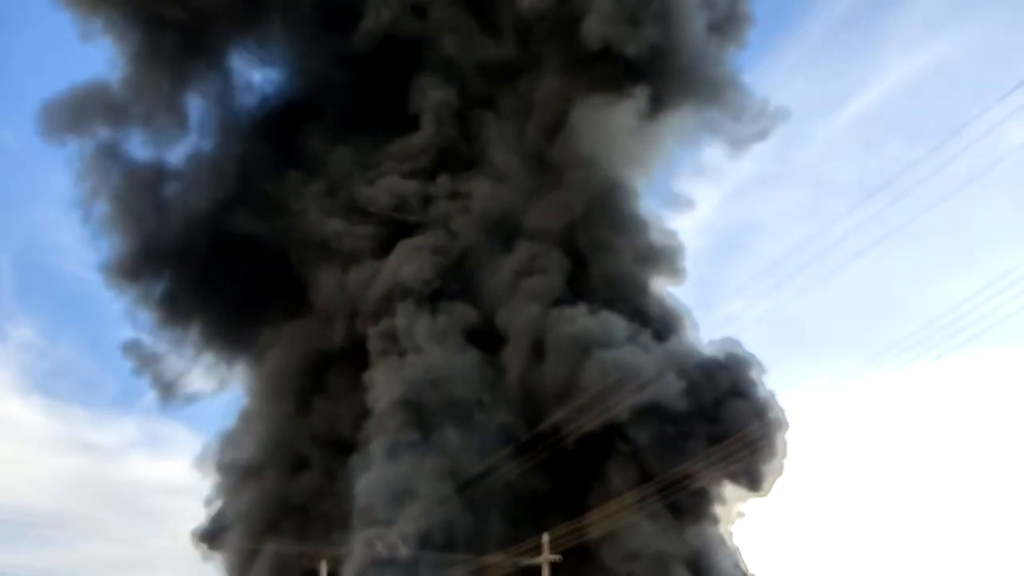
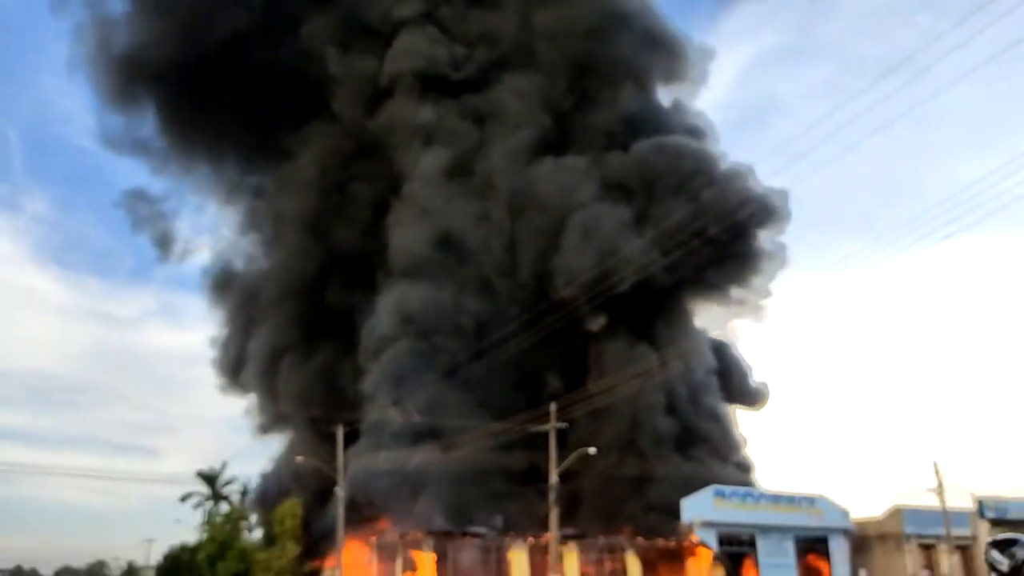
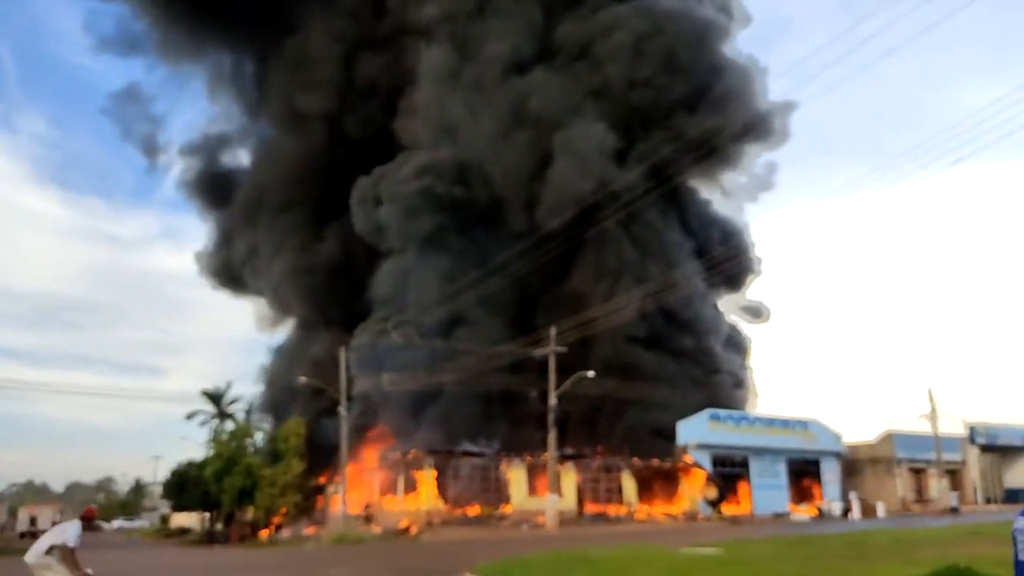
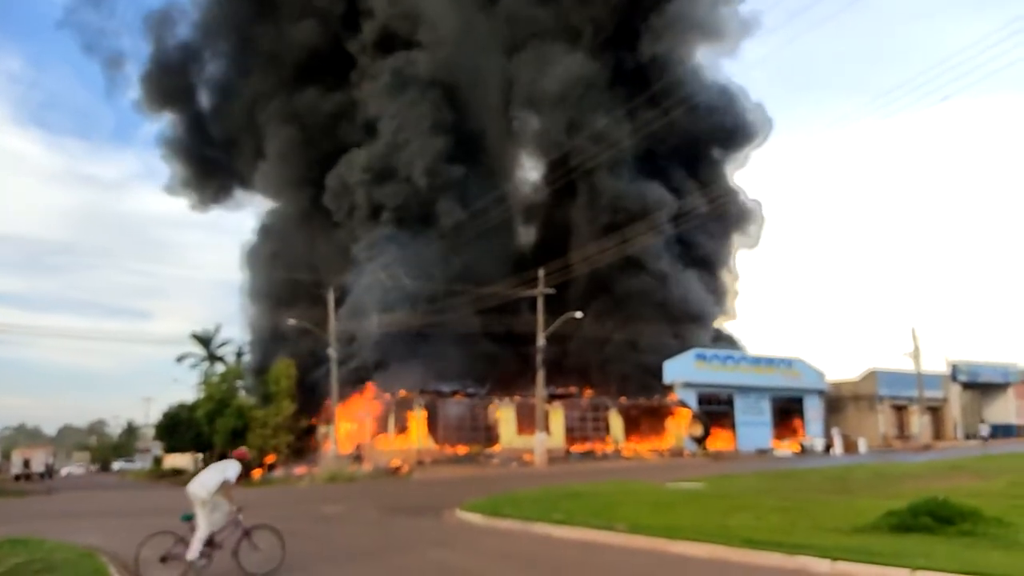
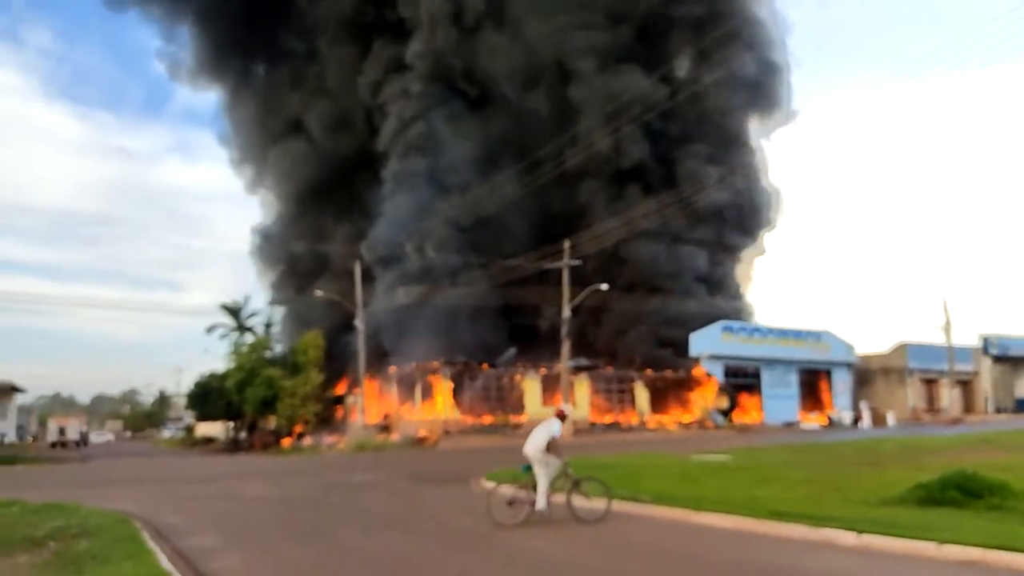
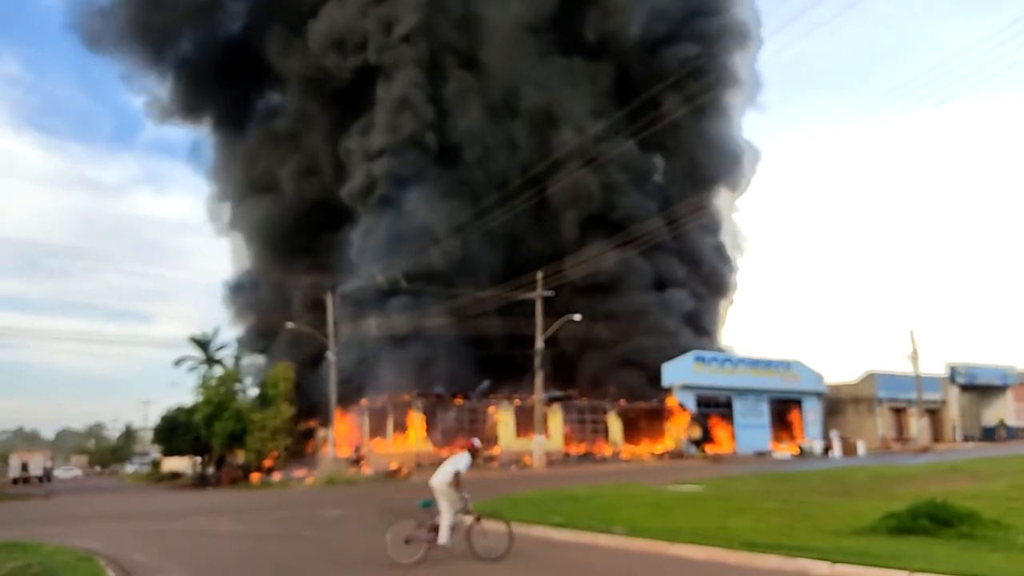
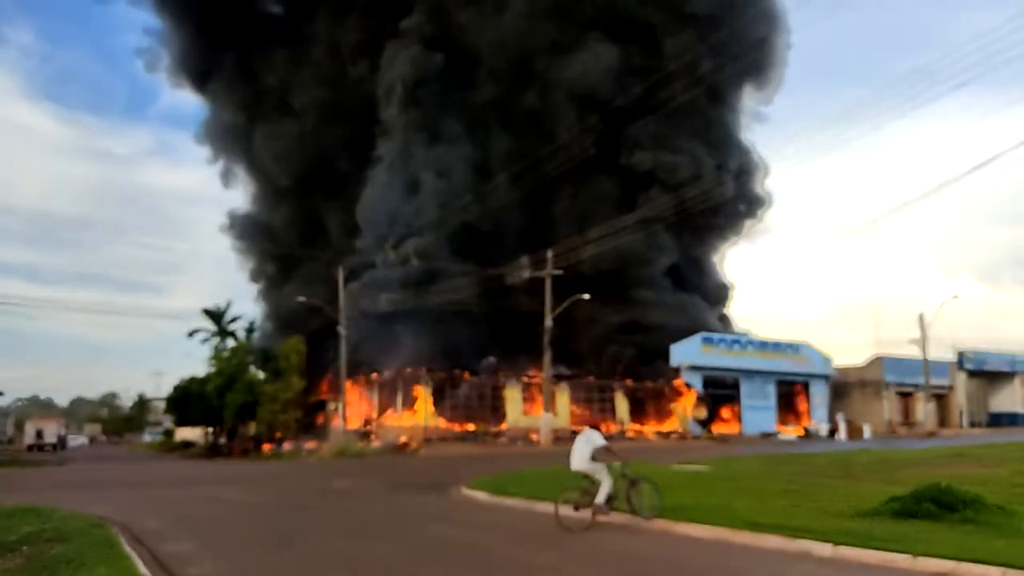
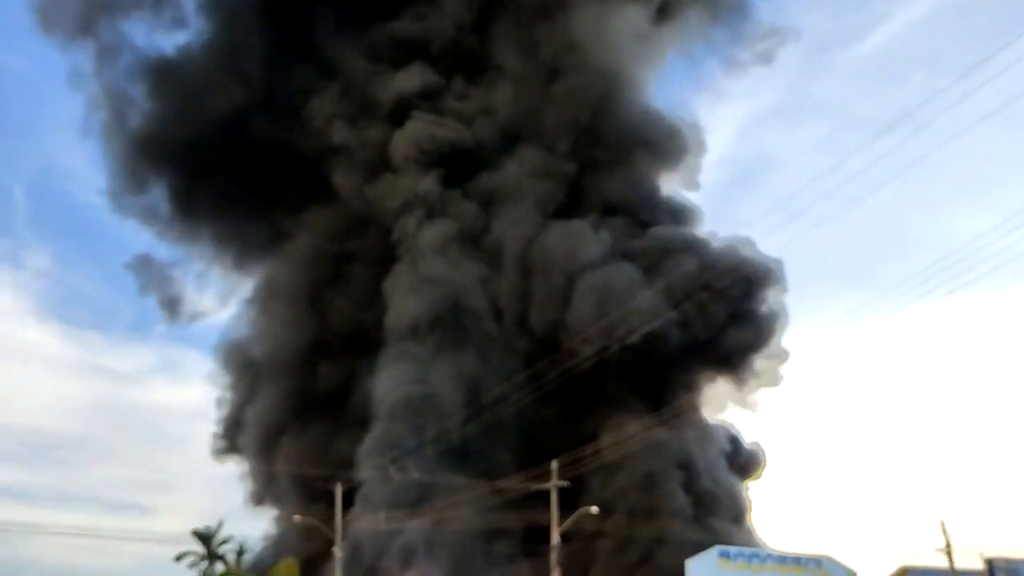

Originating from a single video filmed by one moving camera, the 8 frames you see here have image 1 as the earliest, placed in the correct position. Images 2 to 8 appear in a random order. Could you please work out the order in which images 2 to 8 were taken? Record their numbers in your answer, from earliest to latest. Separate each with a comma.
8, 2, 3, 4, 6, 5, 7
